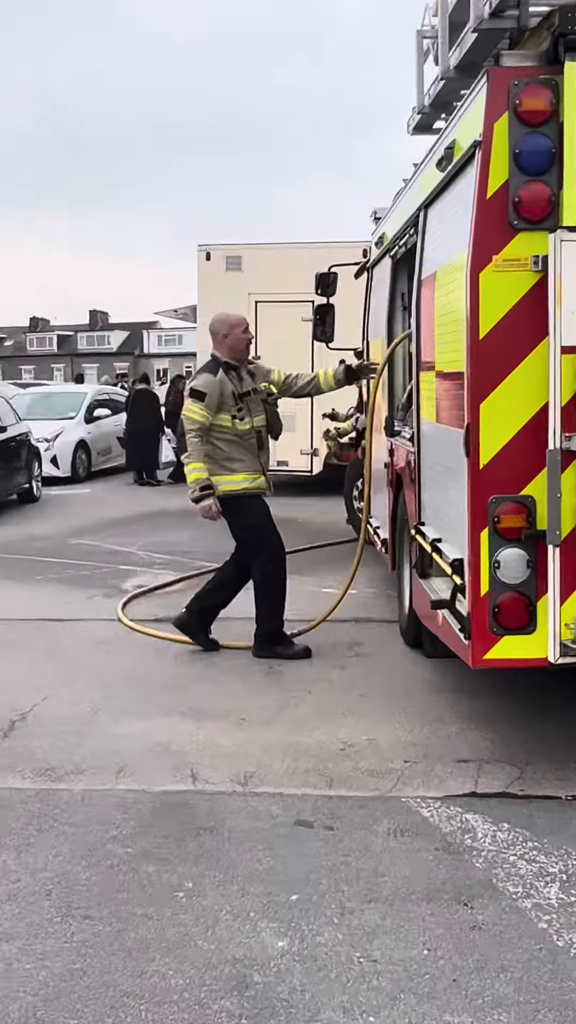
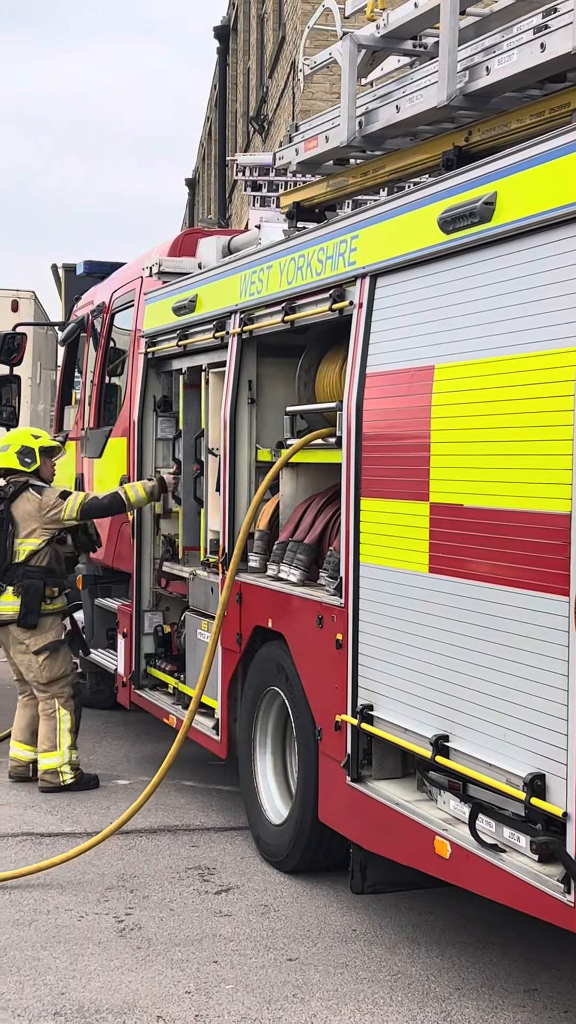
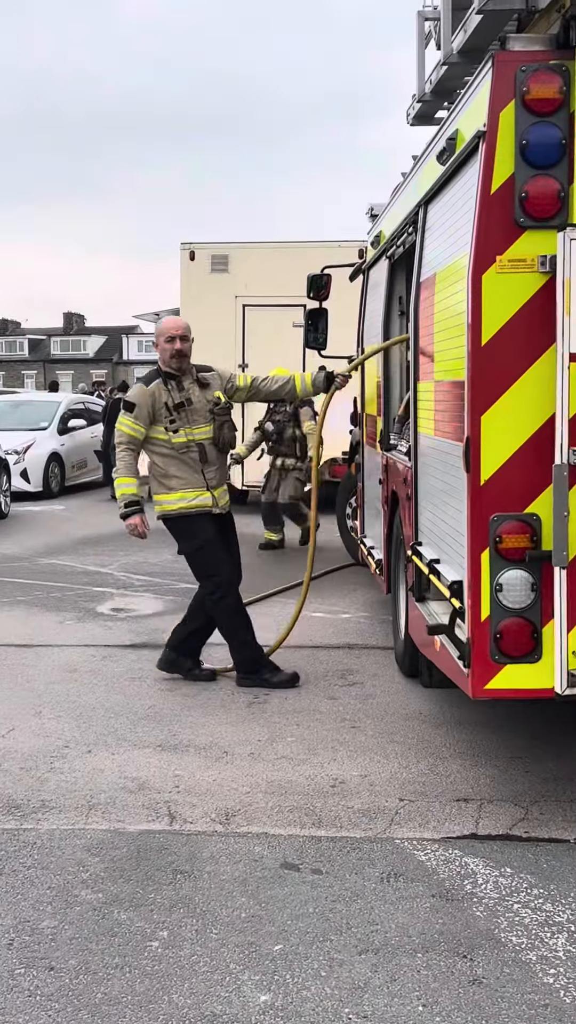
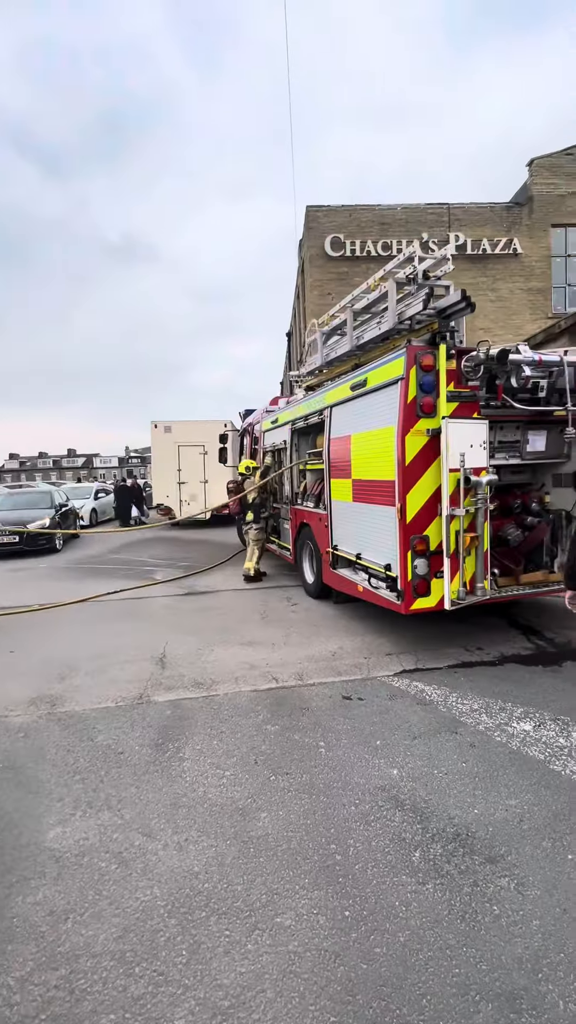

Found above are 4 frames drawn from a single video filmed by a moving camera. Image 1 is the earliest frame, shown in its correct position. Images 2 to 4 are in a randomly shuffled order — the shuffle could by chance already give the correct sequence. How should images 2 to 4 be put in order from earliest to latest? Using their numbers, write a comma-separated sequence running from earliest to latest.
3, 4, 2
